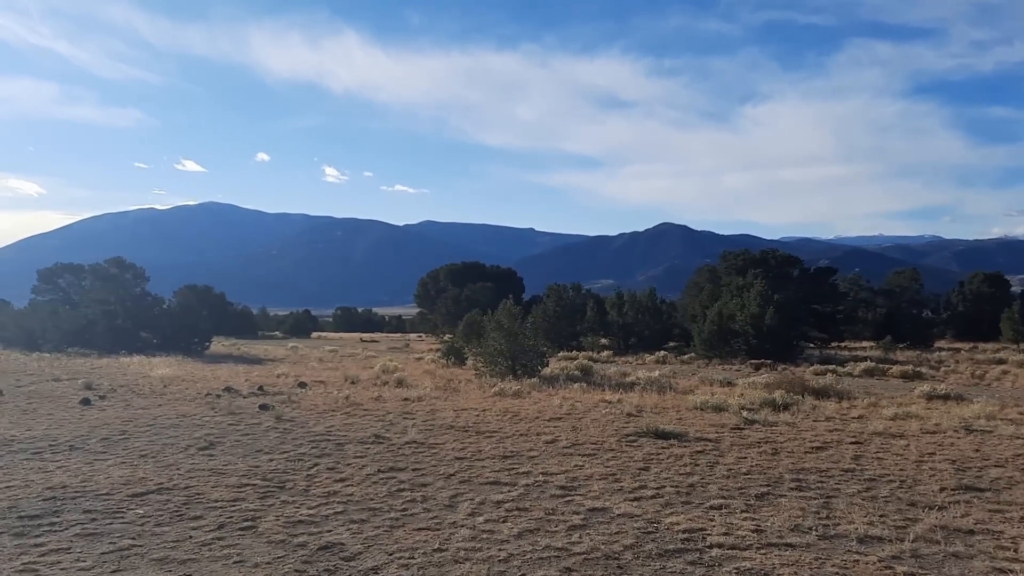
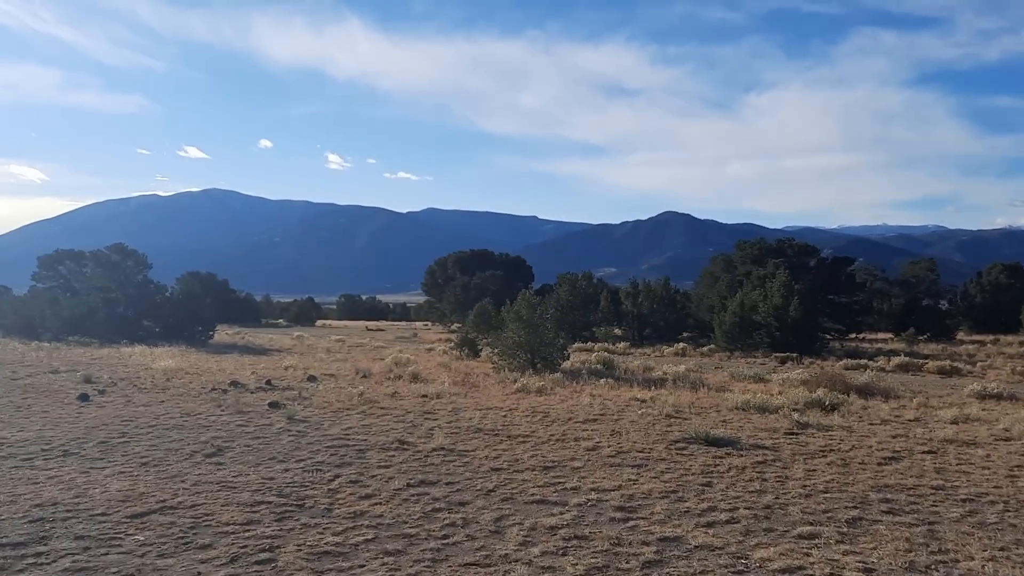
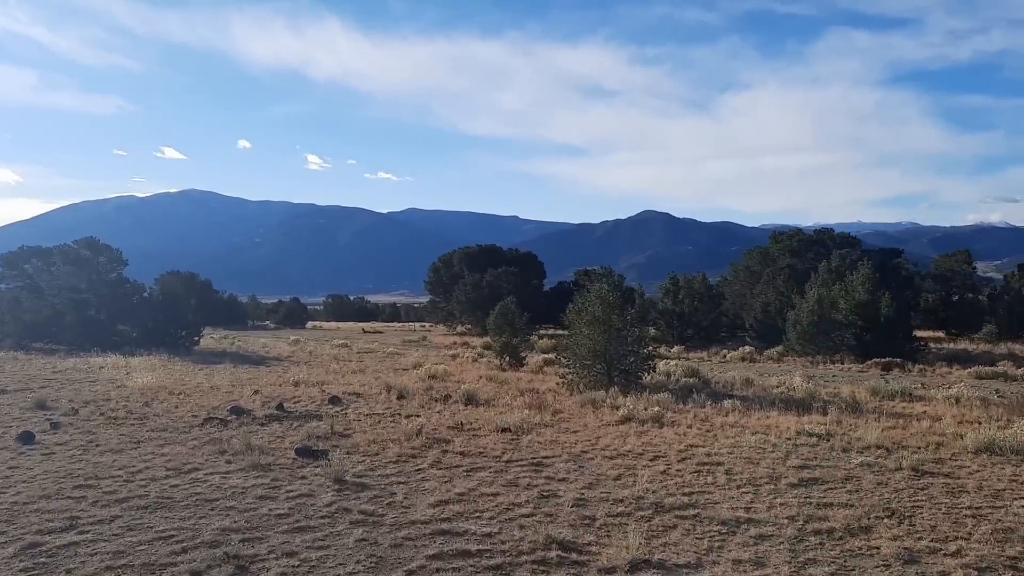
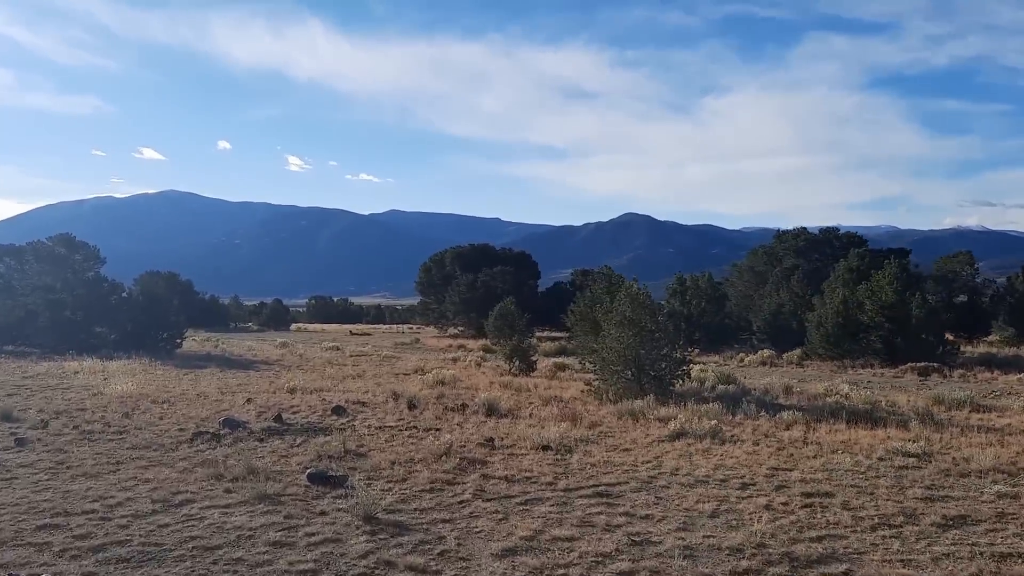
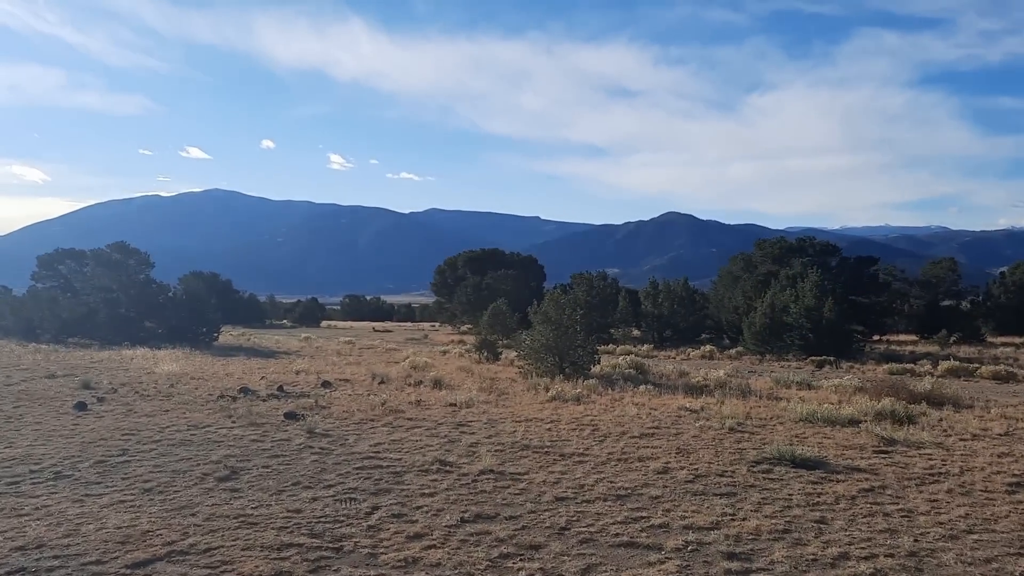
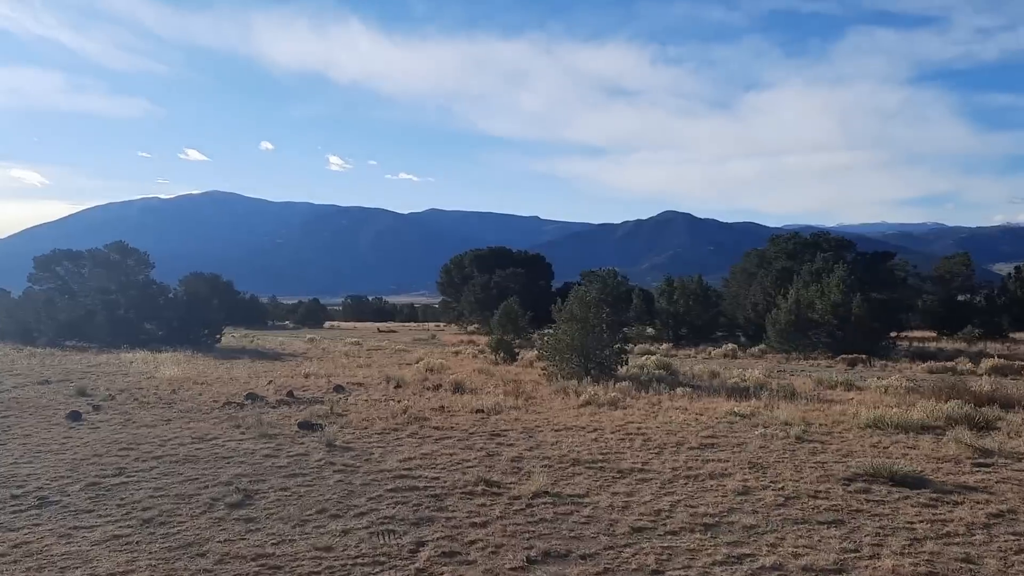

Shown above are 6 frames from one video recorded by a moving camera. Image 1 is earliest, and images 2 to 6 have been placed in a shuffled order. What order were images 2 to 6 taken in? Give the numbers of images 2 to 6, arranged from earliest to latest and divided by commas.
2, 5, 6, 3, 4
